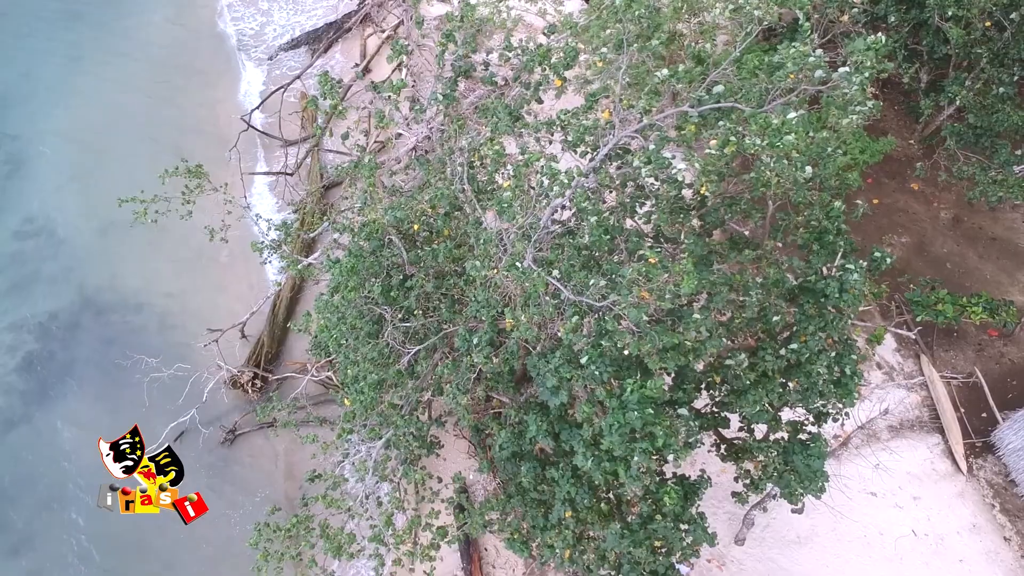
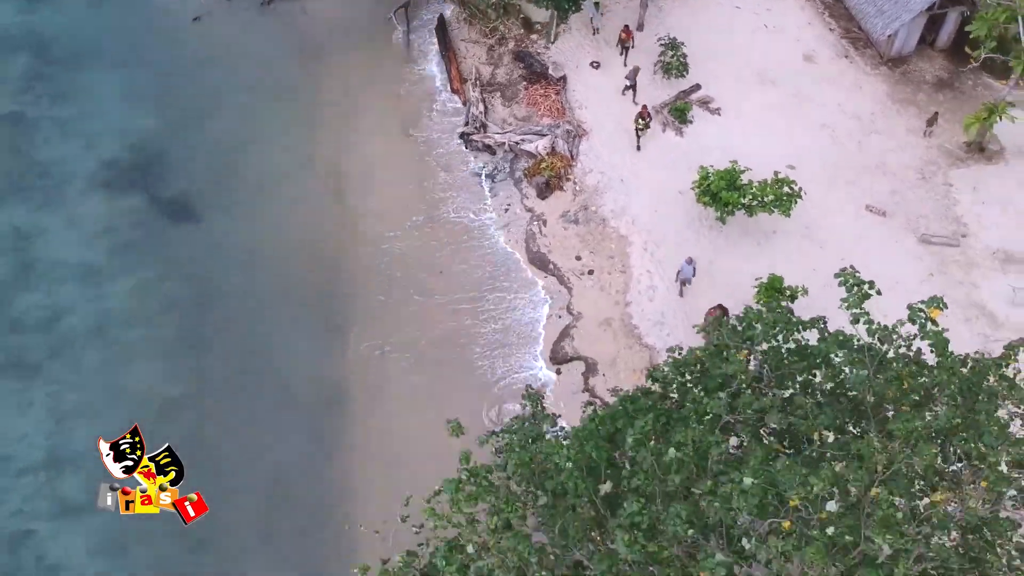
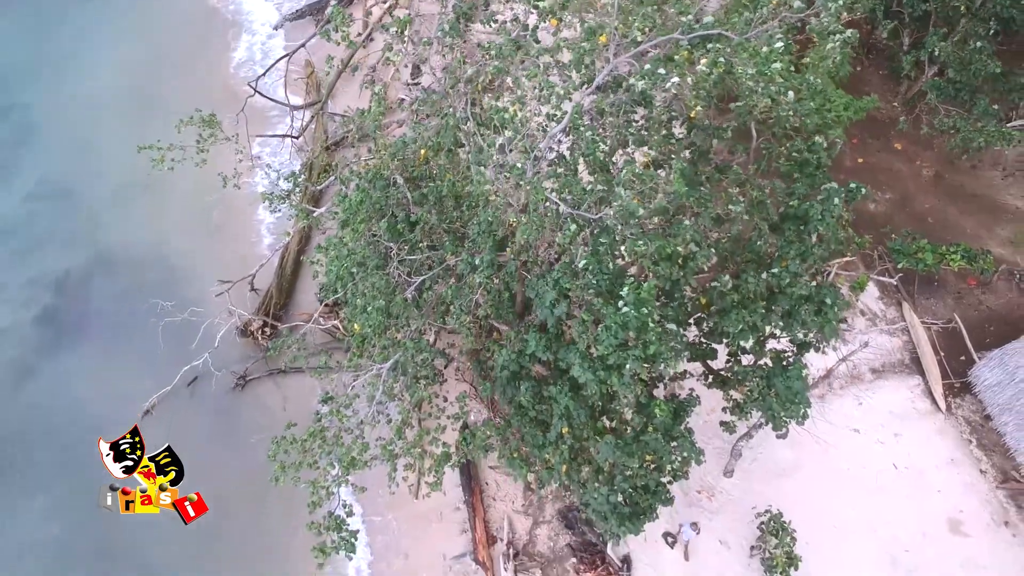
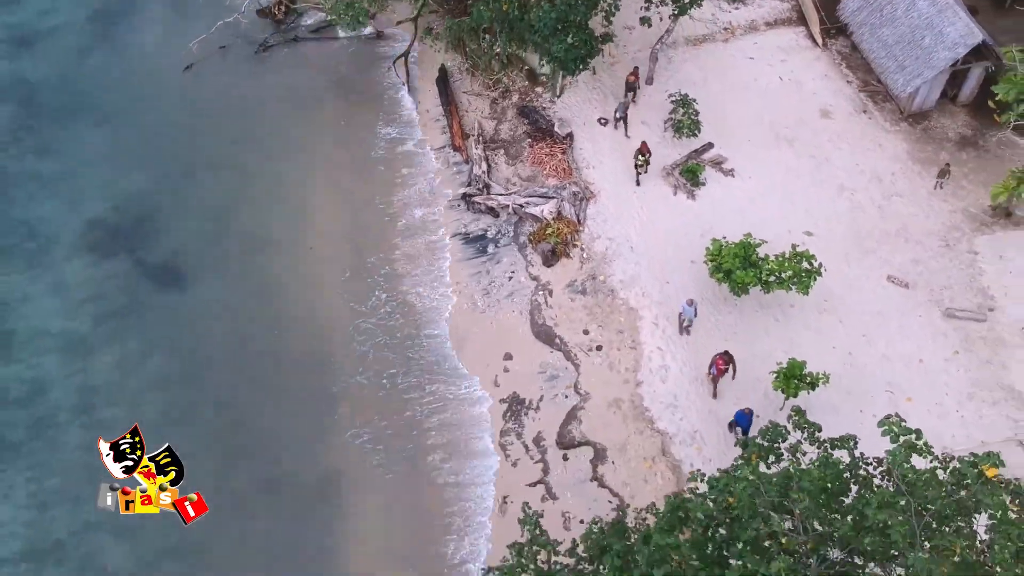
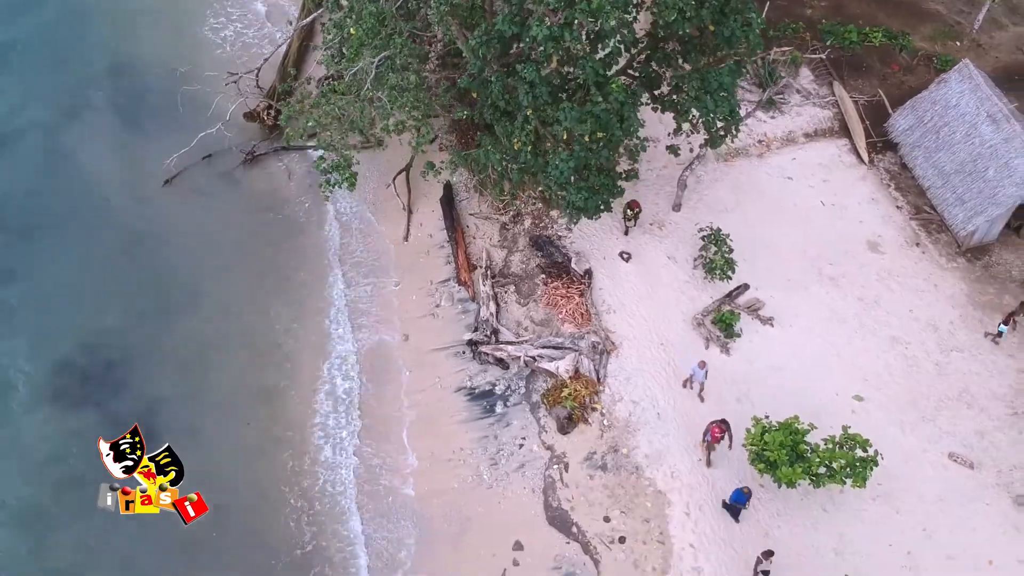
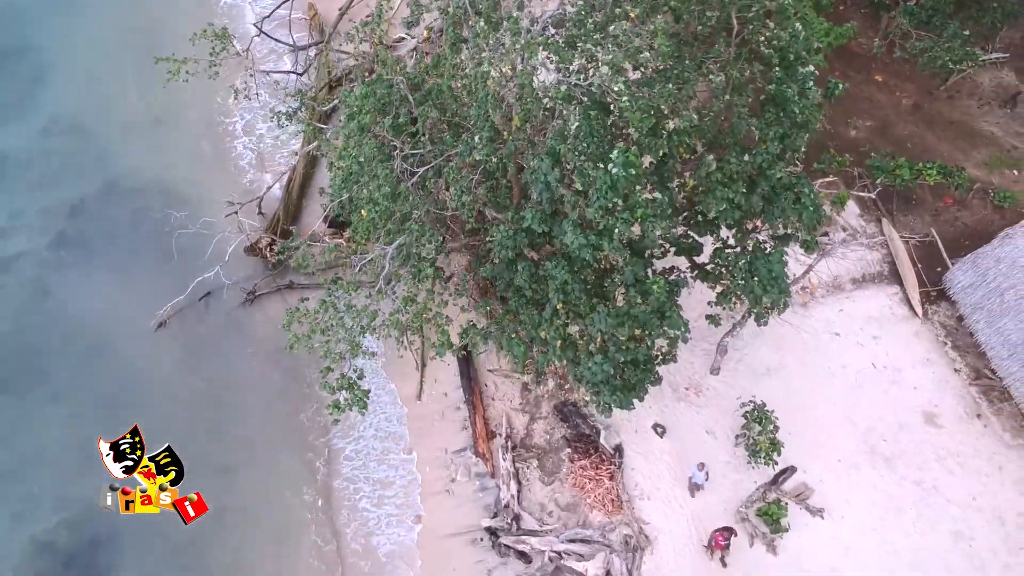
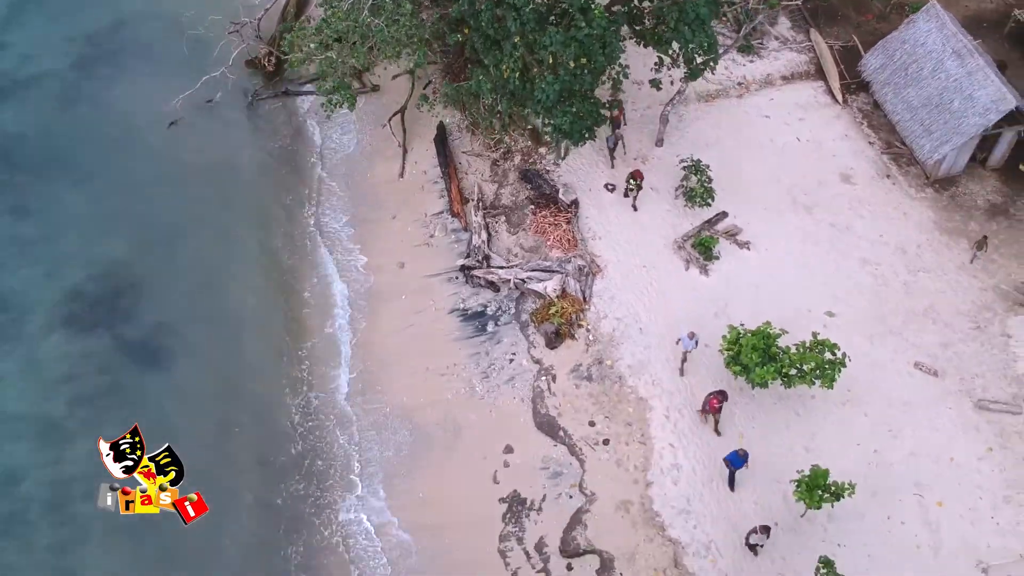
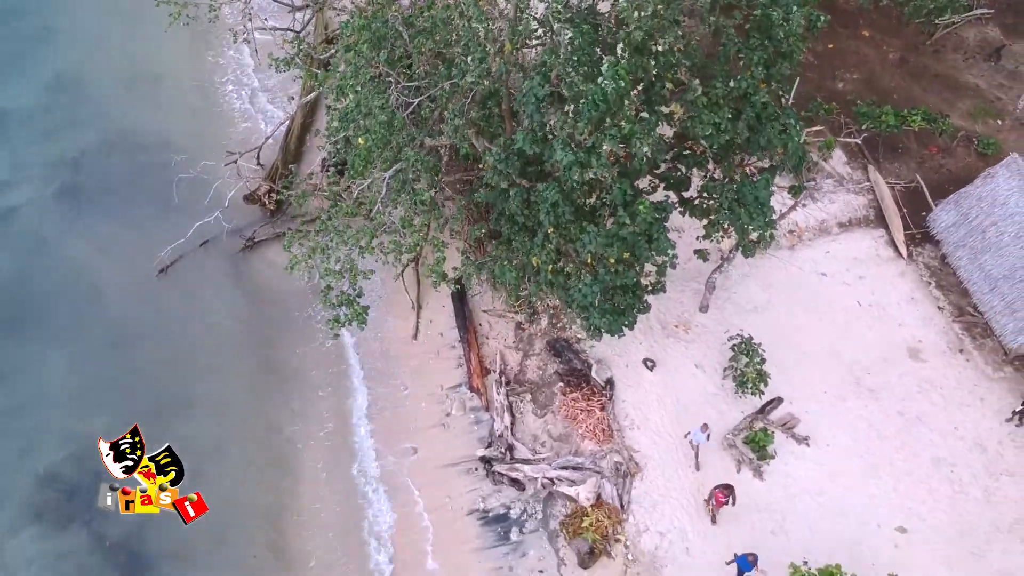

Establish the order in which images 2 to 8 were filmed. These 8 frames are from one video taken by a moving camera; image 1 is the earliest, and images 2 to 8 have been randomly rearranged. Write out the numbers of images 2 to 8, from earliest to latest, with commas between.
3, 6, 8, 5, 7, 4, 2
